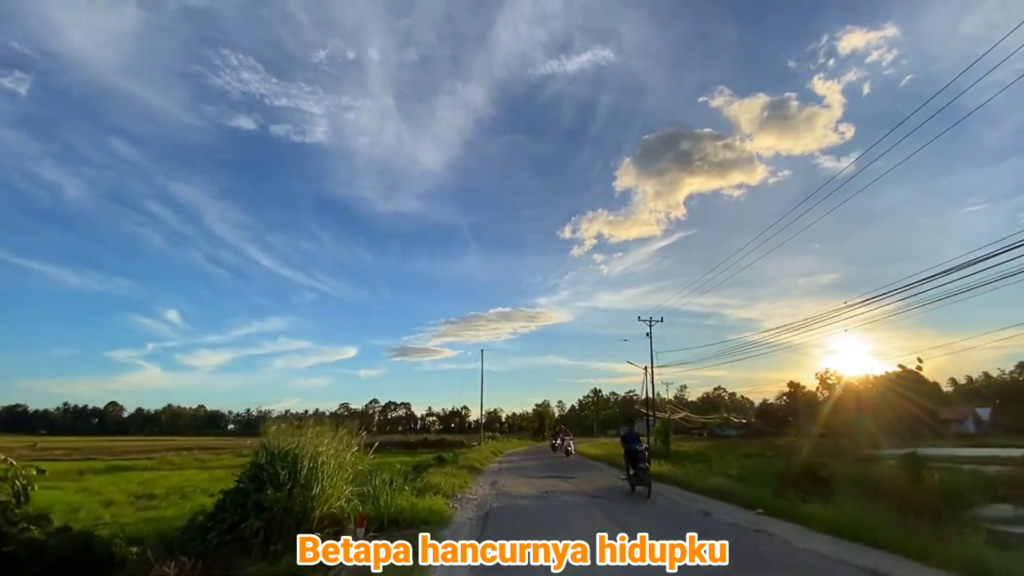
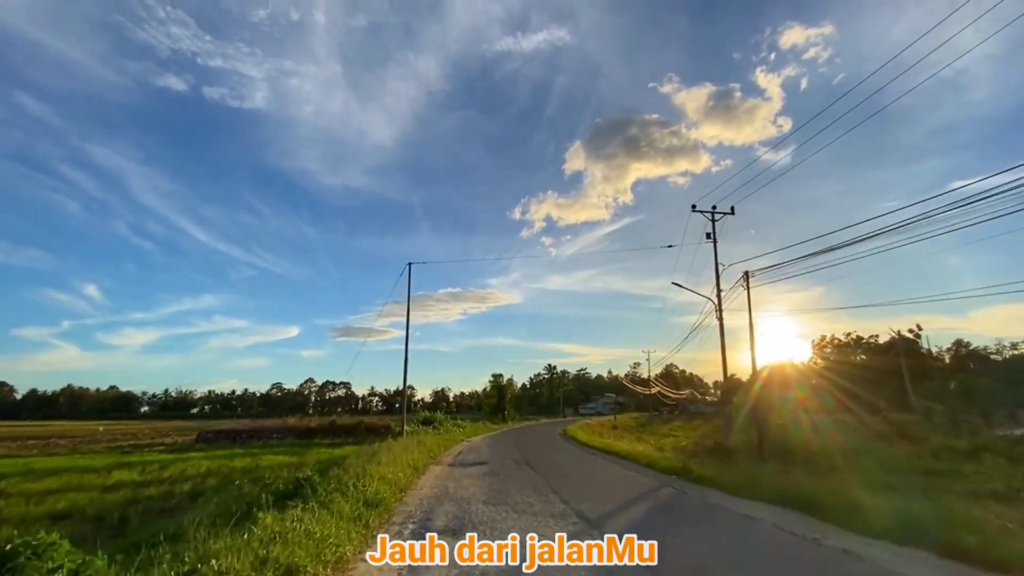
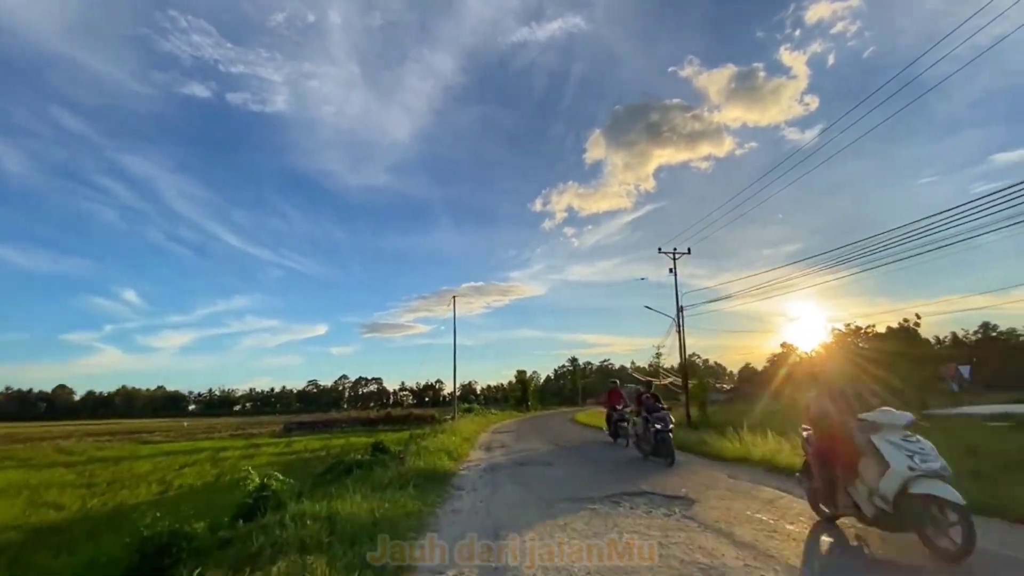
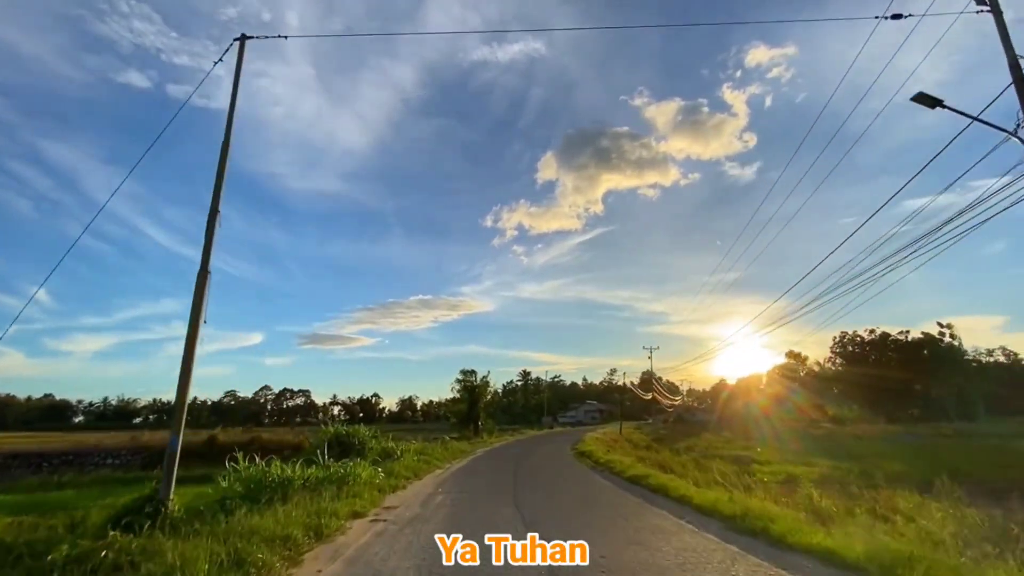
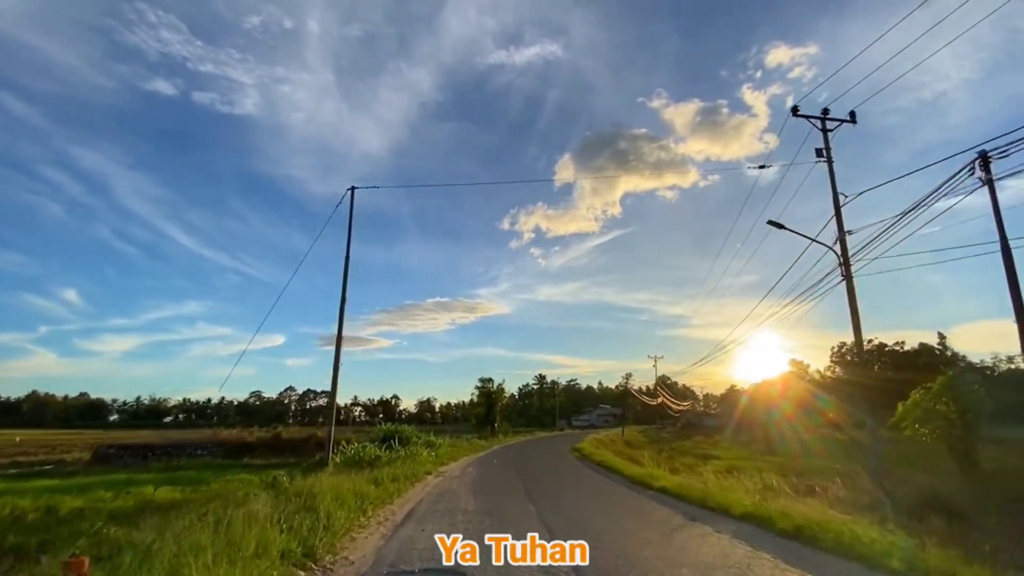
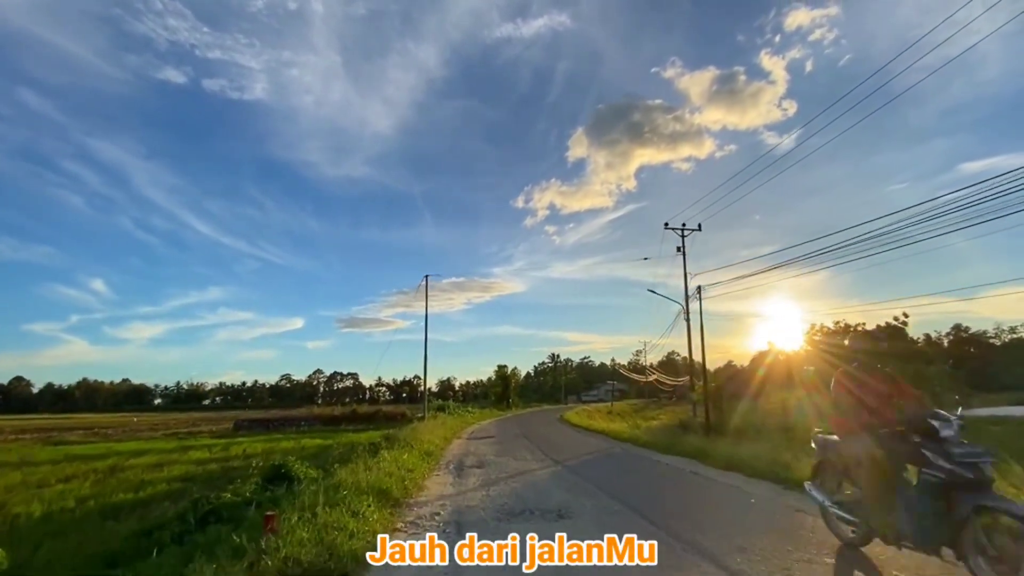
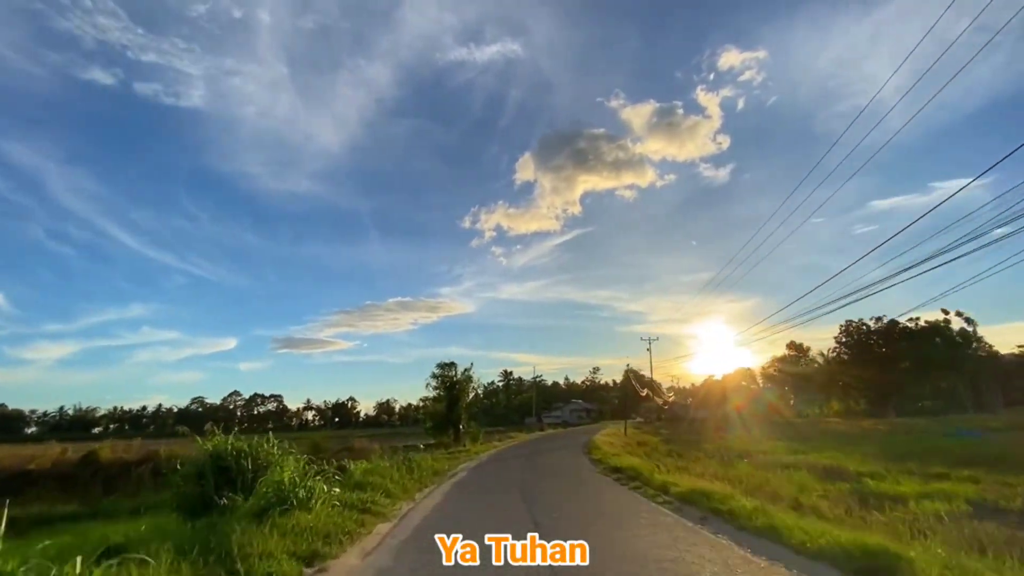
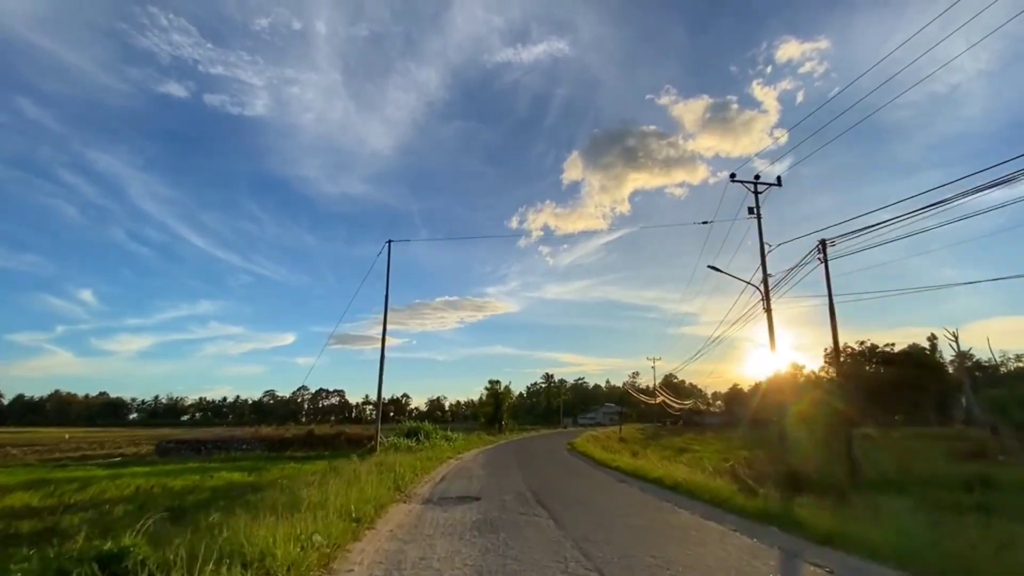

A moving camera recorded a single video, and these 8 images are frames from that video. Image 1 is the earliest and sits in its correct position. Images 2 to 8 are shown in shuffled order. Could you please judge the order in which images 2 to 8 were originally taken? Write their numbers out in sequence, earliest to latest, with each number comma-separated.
3, 6, 2, 8, 5, 4, 7
